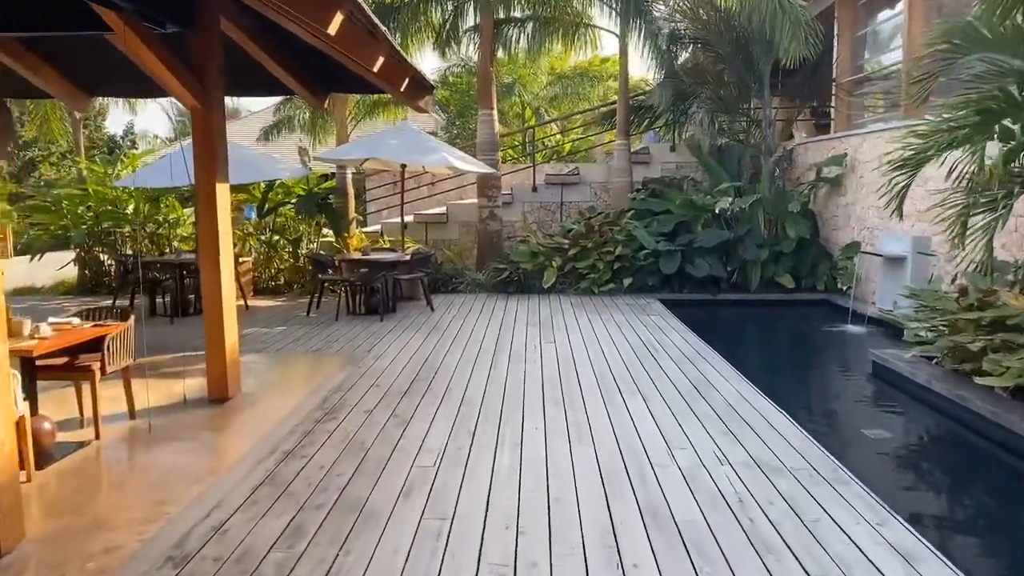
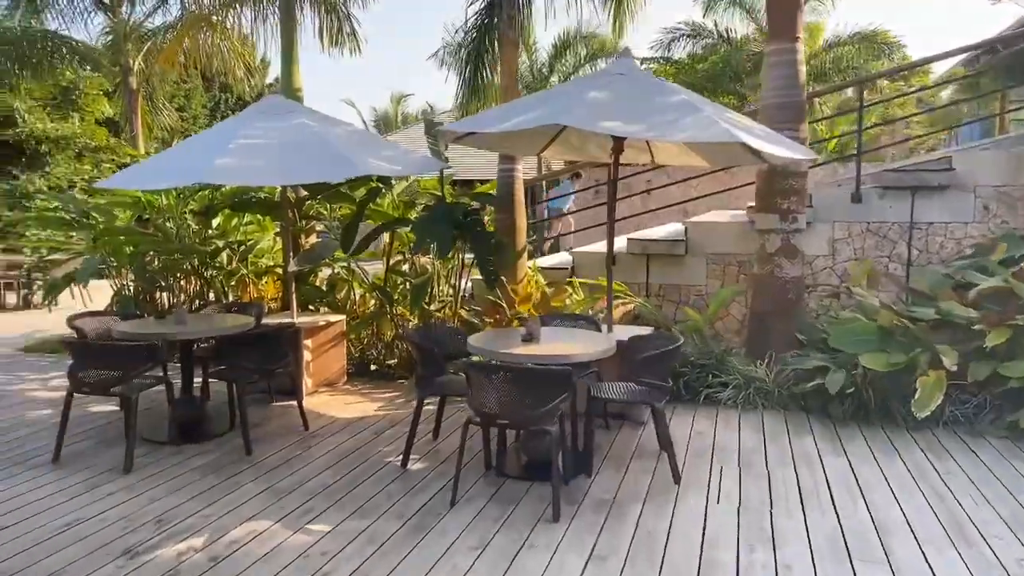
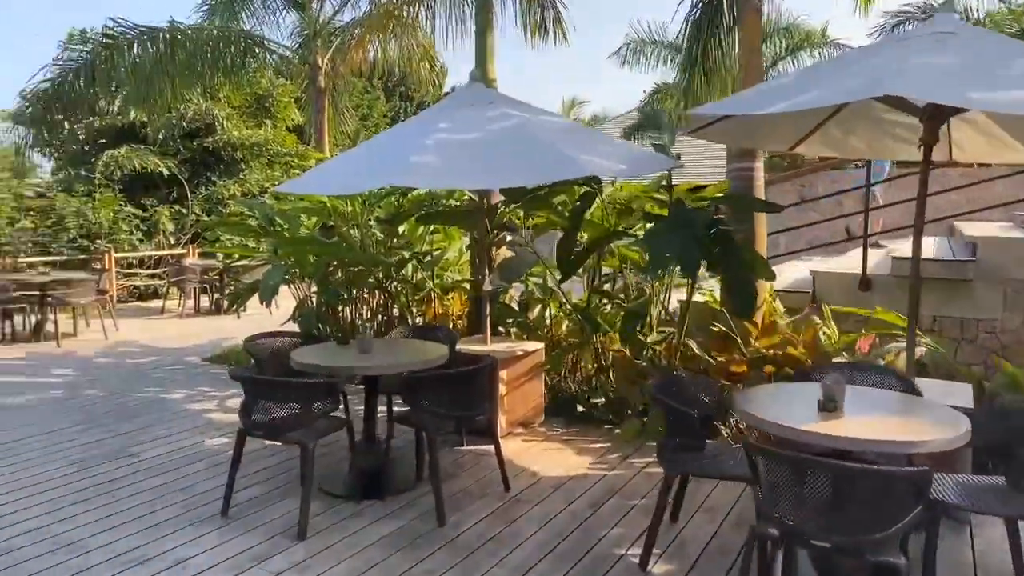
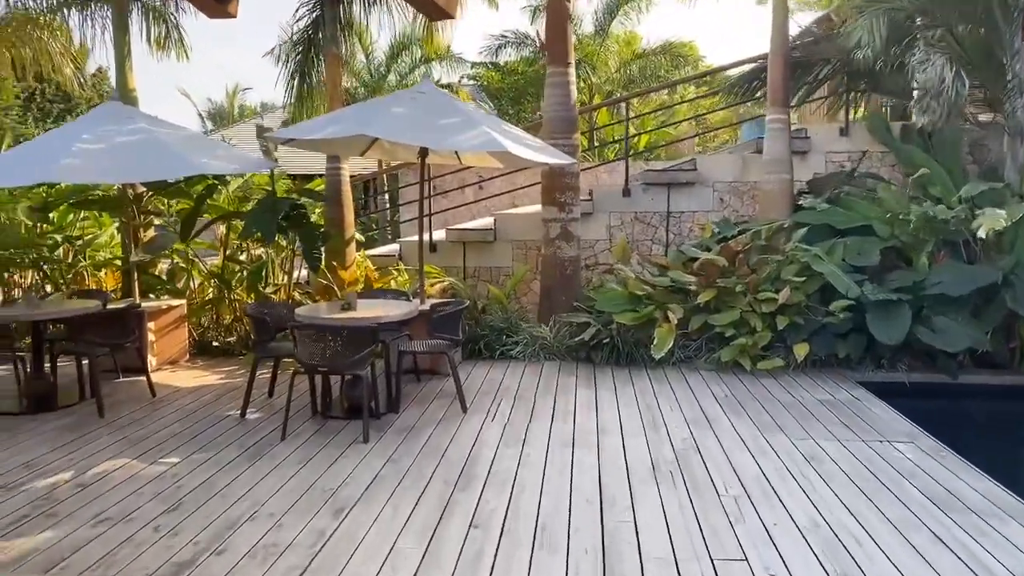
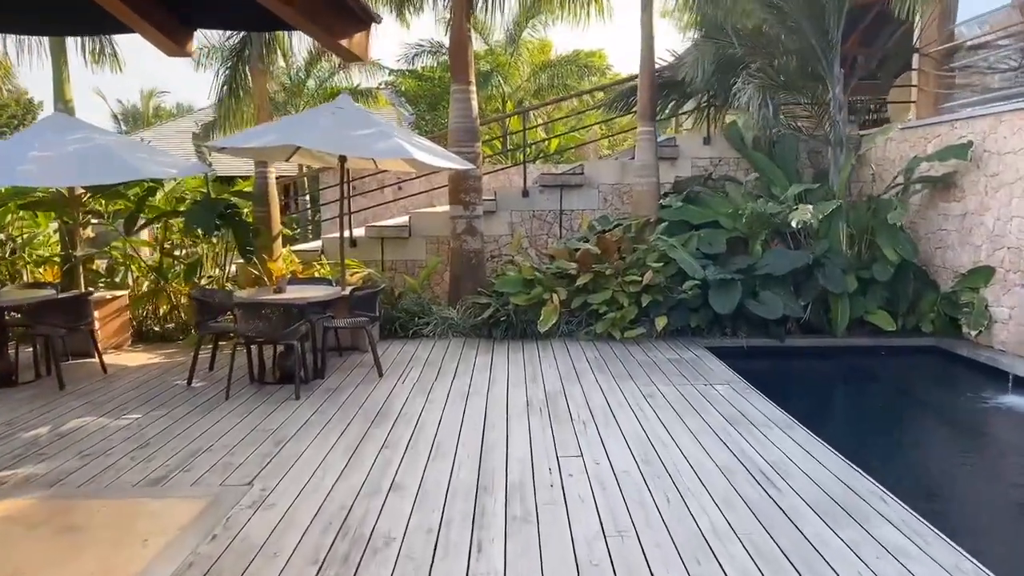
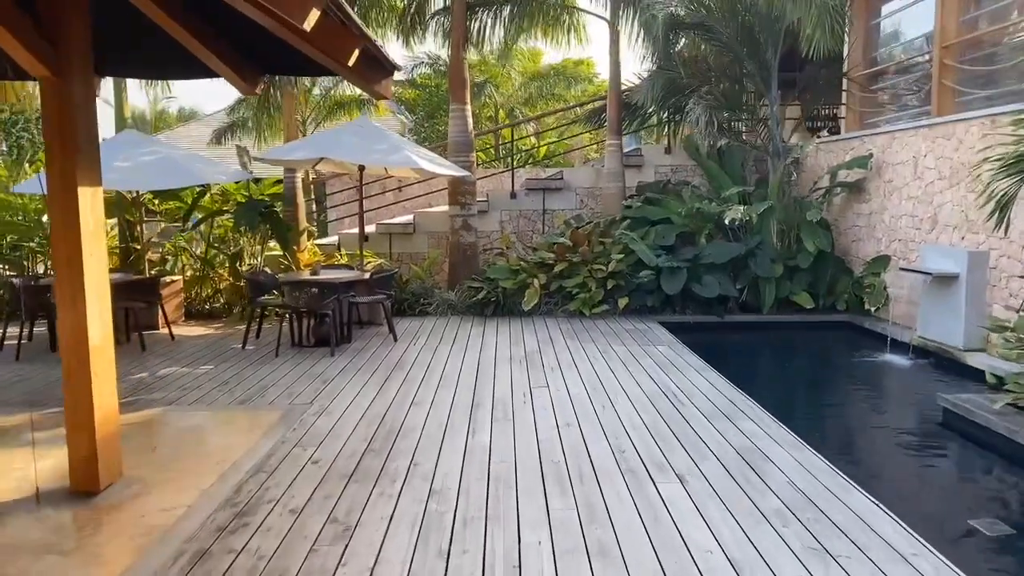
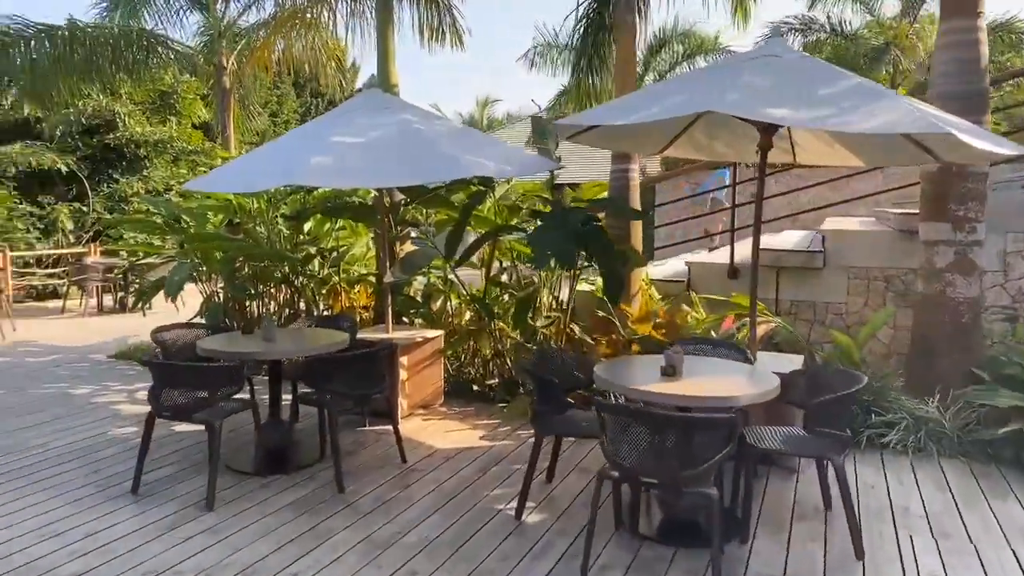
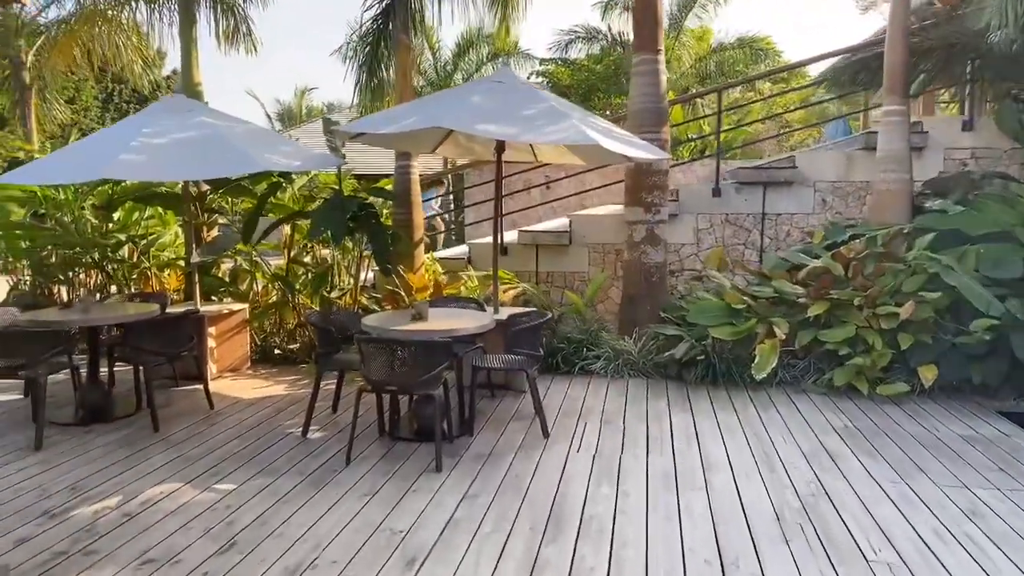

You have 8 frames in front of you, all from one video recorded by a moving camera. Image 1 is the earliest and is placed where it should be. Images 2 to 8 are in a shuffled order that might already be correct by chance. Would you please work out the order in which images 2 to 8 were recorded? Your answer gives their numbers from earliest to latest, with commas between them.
6, 5, 4, 8, 2, 7, 3
